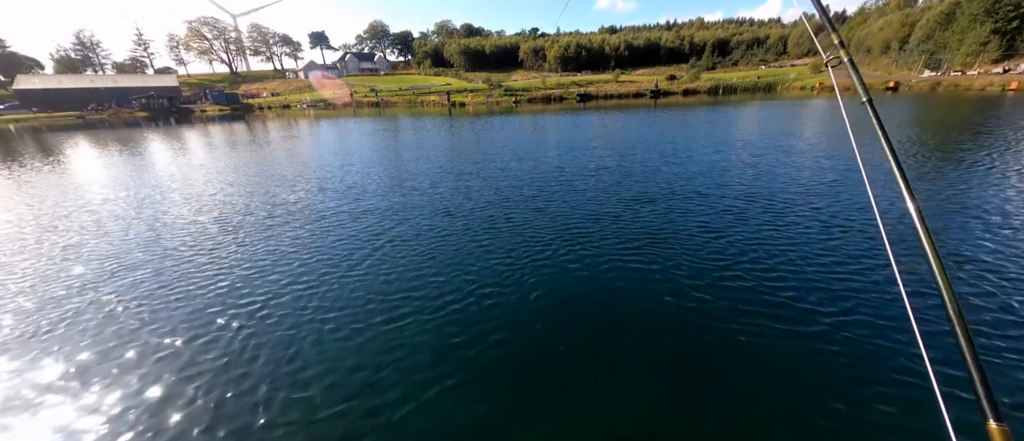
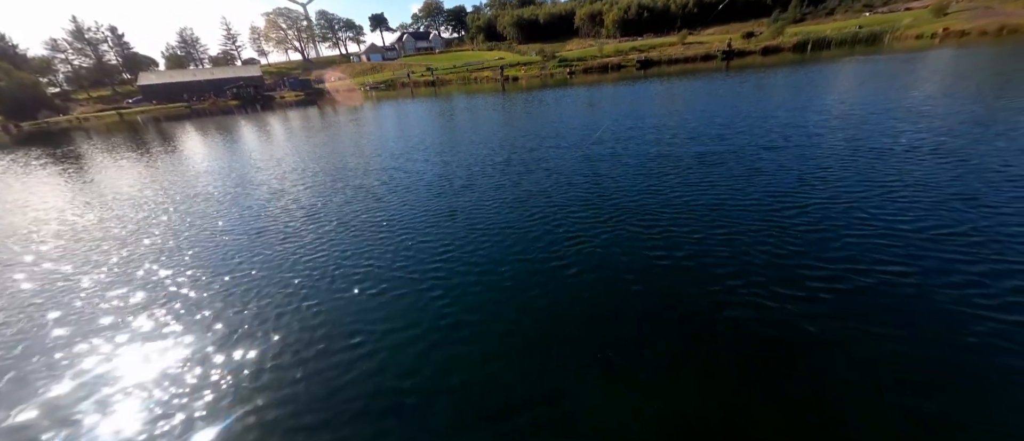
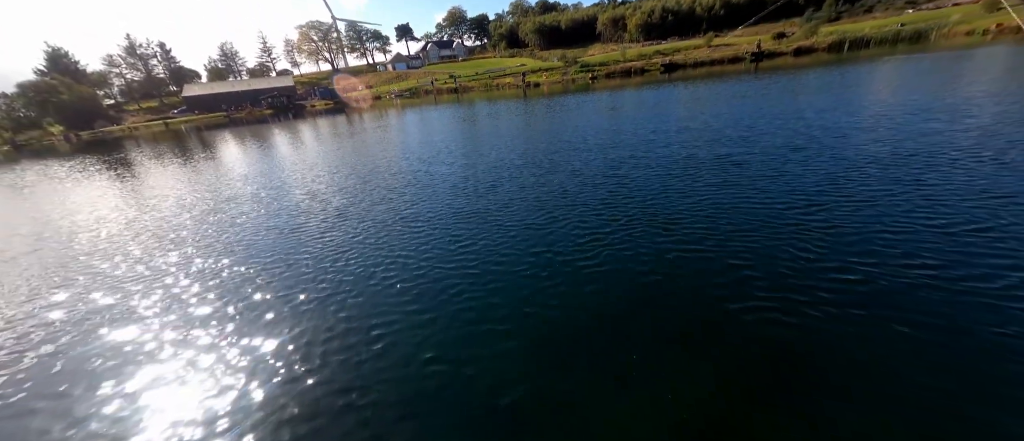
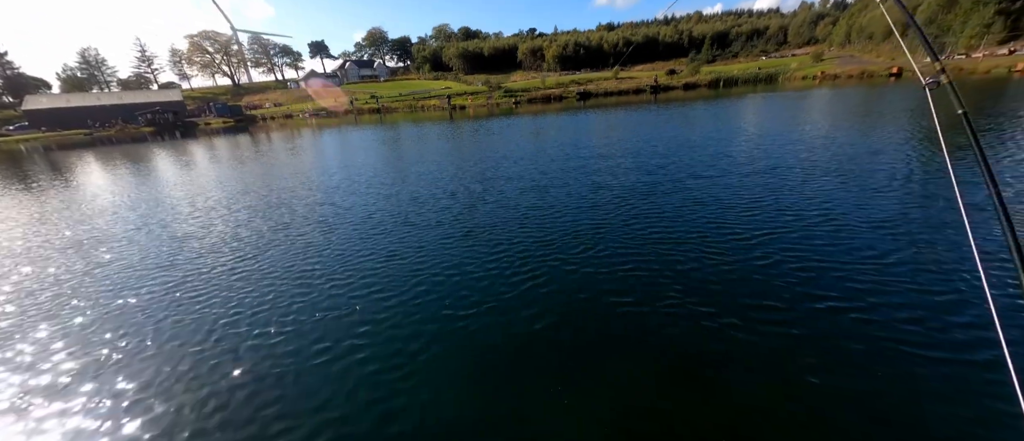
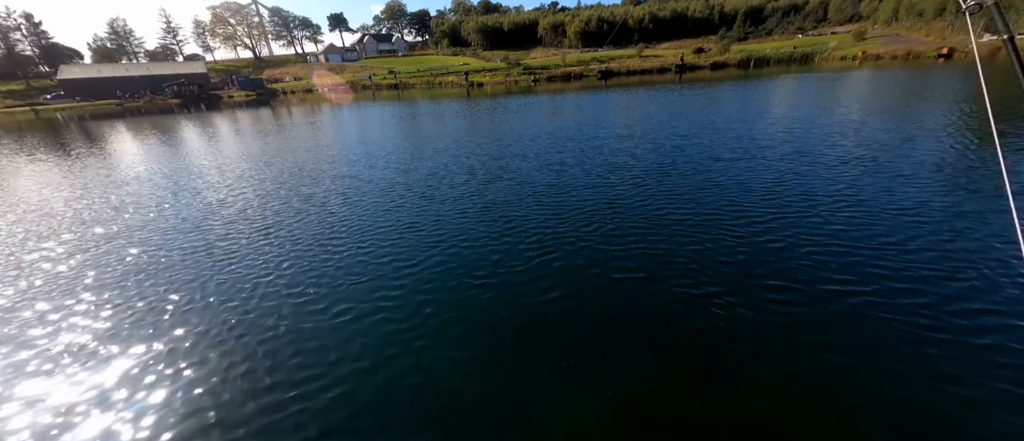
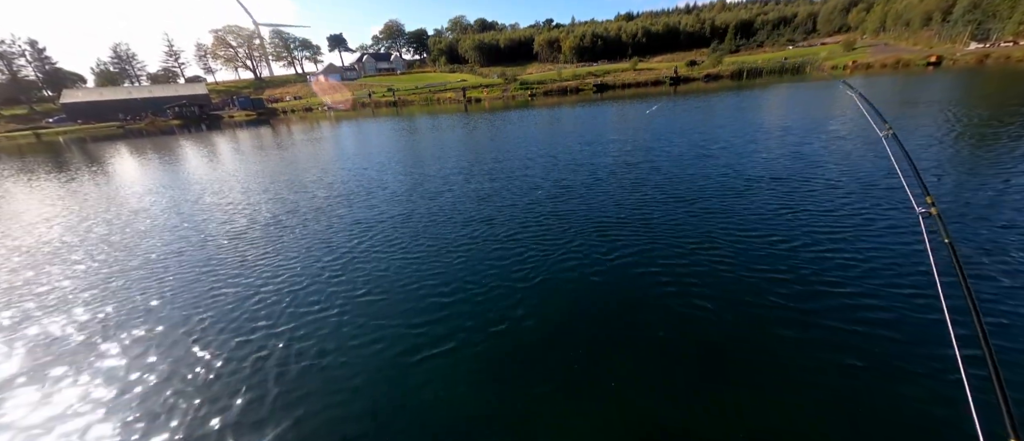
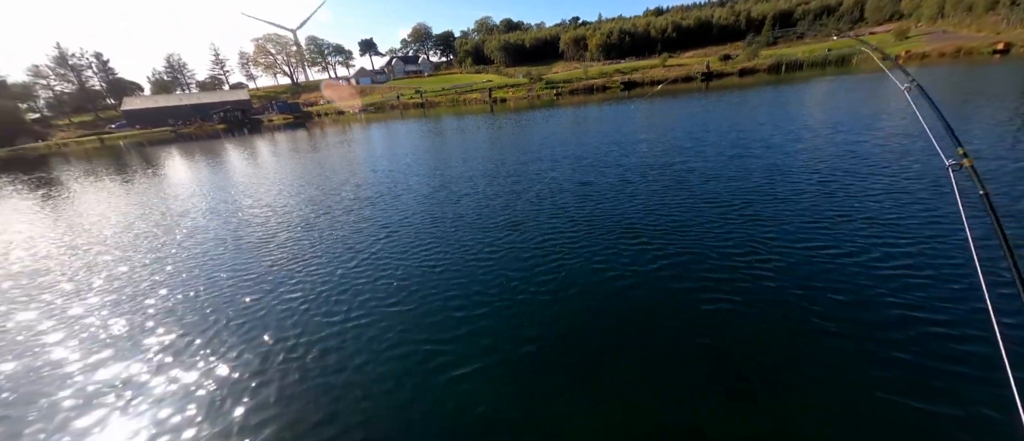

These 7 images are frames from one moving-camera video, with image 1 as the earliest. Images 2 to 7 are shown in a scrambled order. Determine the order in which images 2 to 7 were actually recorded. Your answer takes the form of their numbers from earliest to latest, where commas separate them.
6, 7, 3, 2, 5, 4
